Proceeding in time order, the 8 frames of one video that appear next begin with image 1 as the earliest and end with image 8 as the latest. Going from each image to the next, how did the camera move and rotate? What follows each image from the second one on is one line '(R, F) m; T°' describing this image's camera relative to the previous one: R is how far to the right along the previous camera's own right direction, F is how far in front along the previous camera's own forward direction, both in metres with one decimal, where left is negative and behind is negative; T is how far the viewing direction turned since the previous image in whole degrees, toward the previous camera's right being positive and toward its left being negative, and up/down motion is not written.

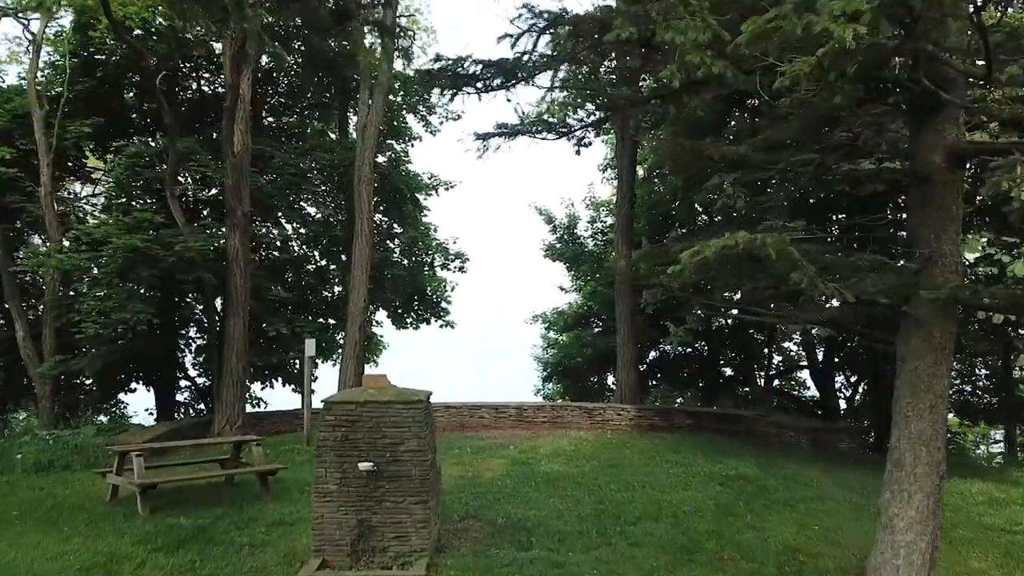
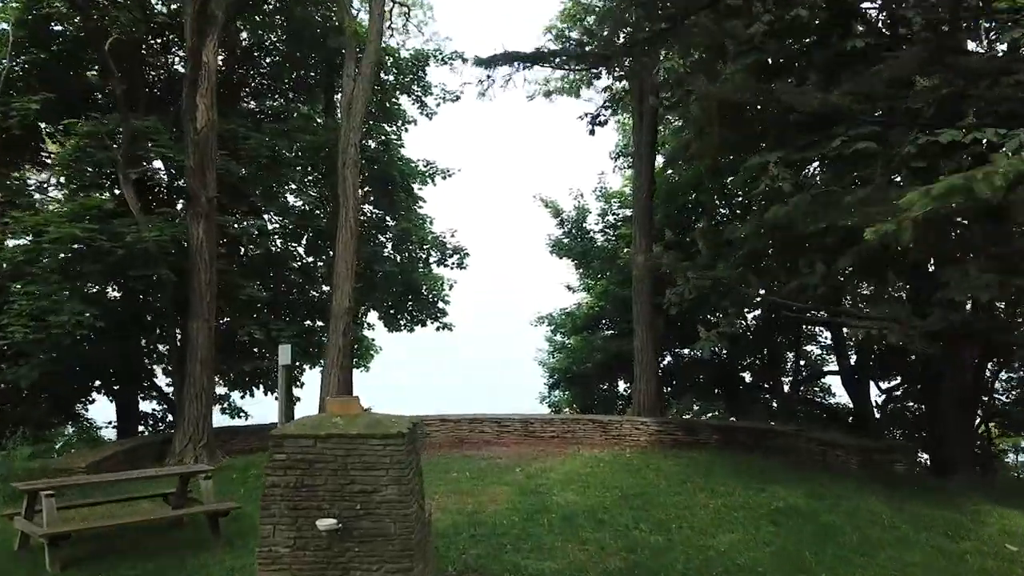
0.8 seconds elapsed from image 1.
(-0.1, +1.7) m; 0°
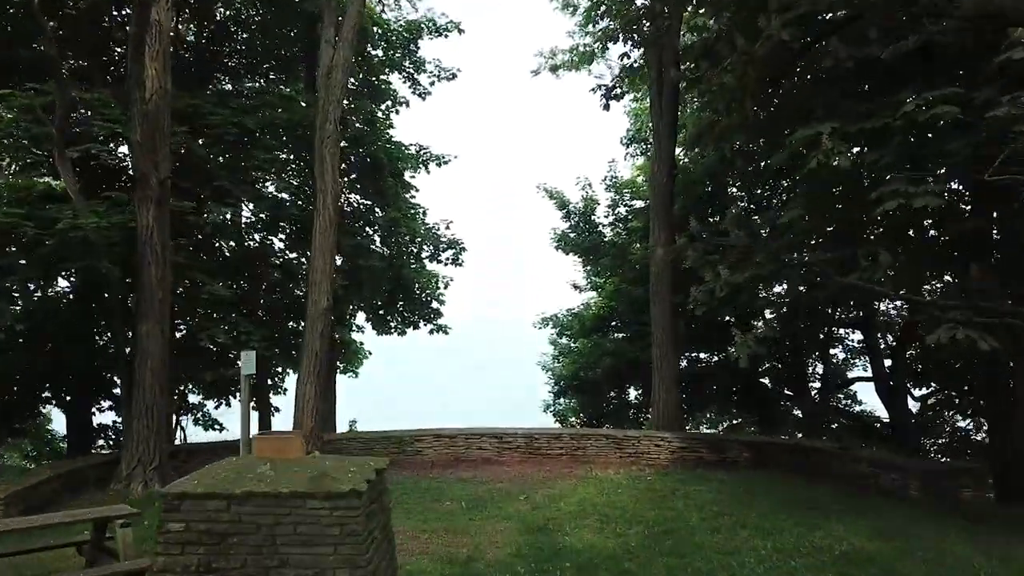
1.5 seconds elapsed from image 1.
(0.0, +1.6) m; 0°
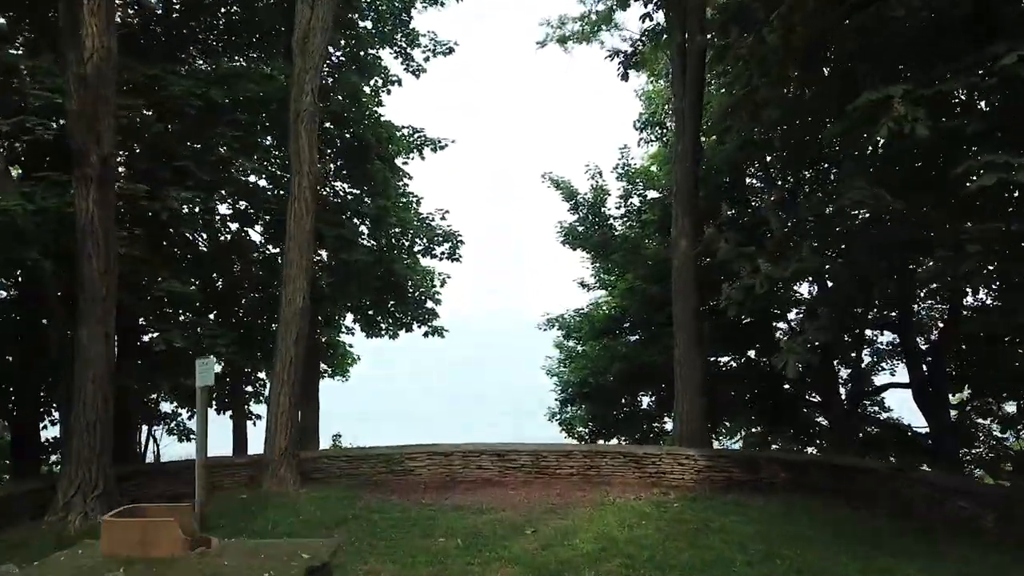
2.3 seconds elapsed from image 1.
(0.0, +1.5) m; 0°
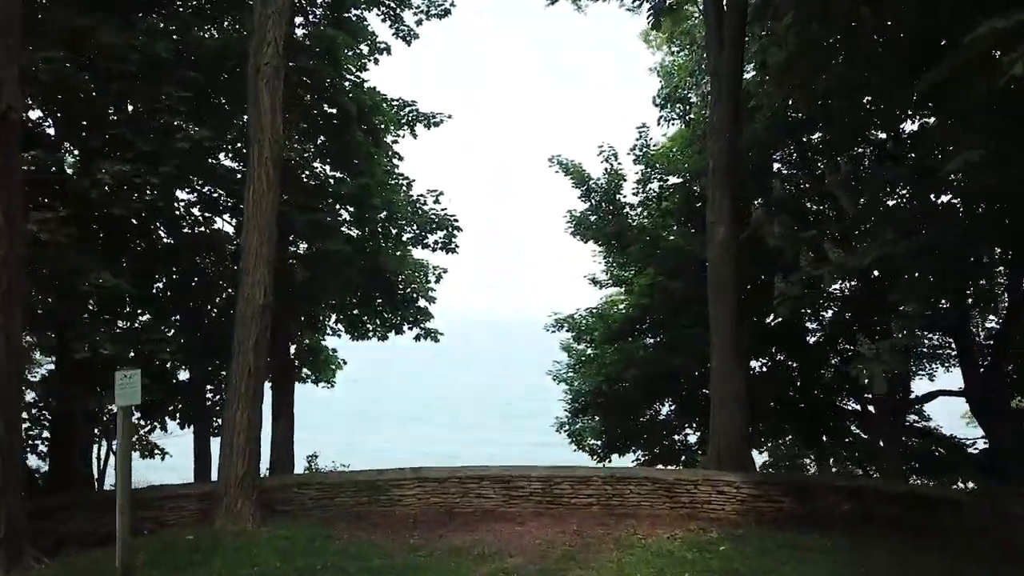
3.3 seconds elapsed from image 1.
(-0.1, +1.7) m; 0°
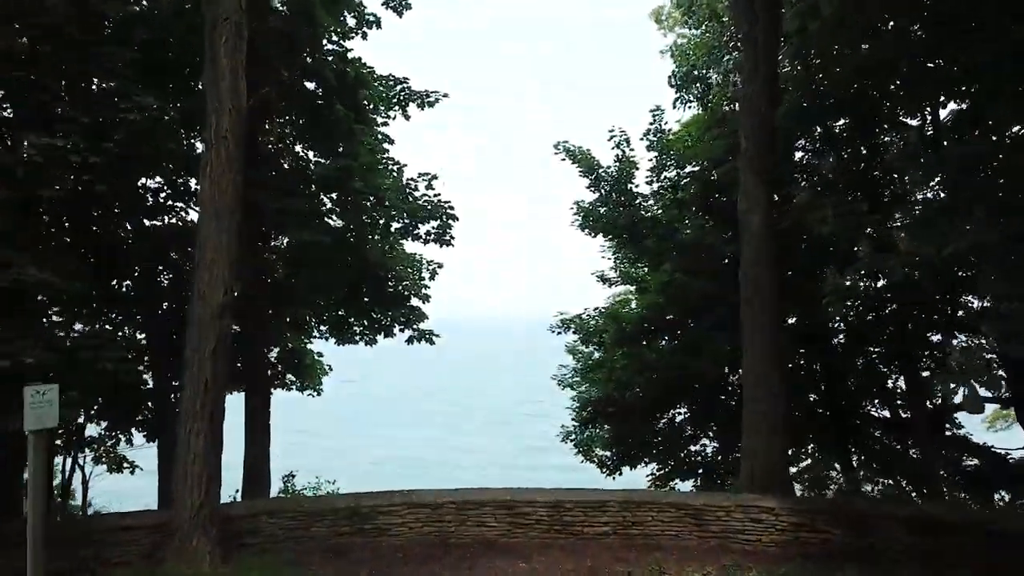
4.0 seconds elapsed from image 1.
(0.0, +1.2) m; 0°
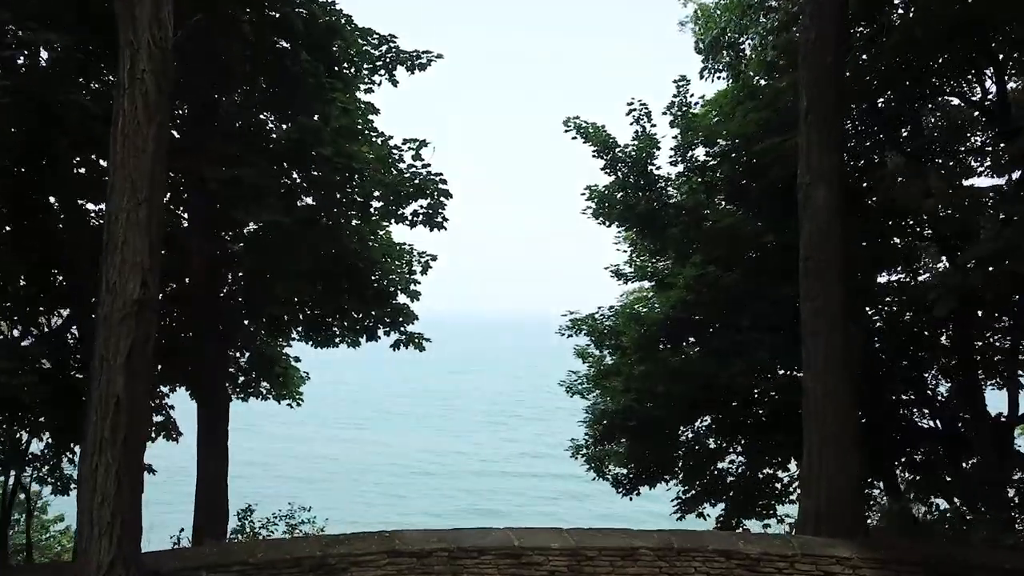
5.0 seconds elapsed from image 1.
(0.0, +1.6) m; 0°
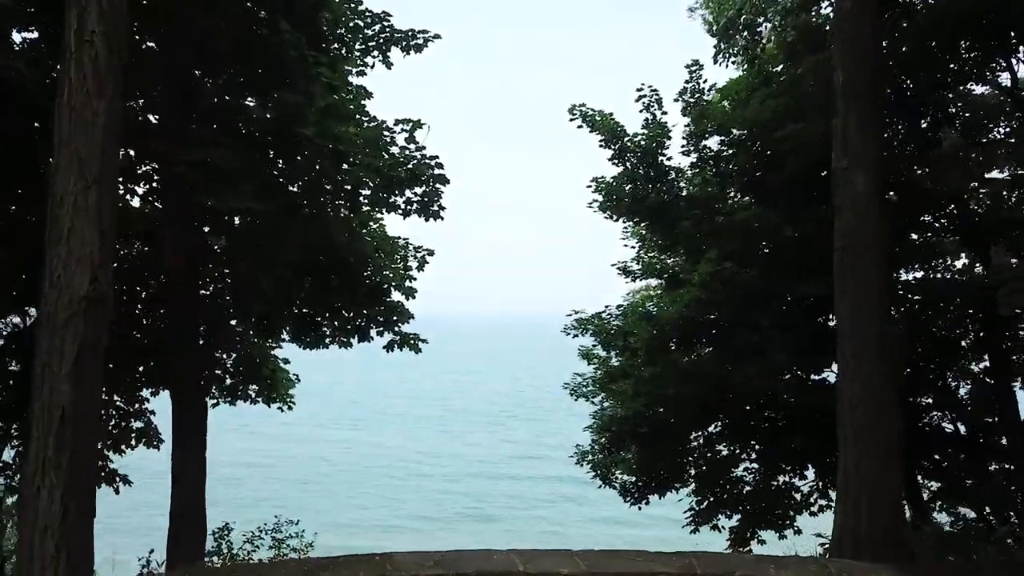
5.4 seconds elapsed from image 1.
(0.0, +0.7) m; 0°
